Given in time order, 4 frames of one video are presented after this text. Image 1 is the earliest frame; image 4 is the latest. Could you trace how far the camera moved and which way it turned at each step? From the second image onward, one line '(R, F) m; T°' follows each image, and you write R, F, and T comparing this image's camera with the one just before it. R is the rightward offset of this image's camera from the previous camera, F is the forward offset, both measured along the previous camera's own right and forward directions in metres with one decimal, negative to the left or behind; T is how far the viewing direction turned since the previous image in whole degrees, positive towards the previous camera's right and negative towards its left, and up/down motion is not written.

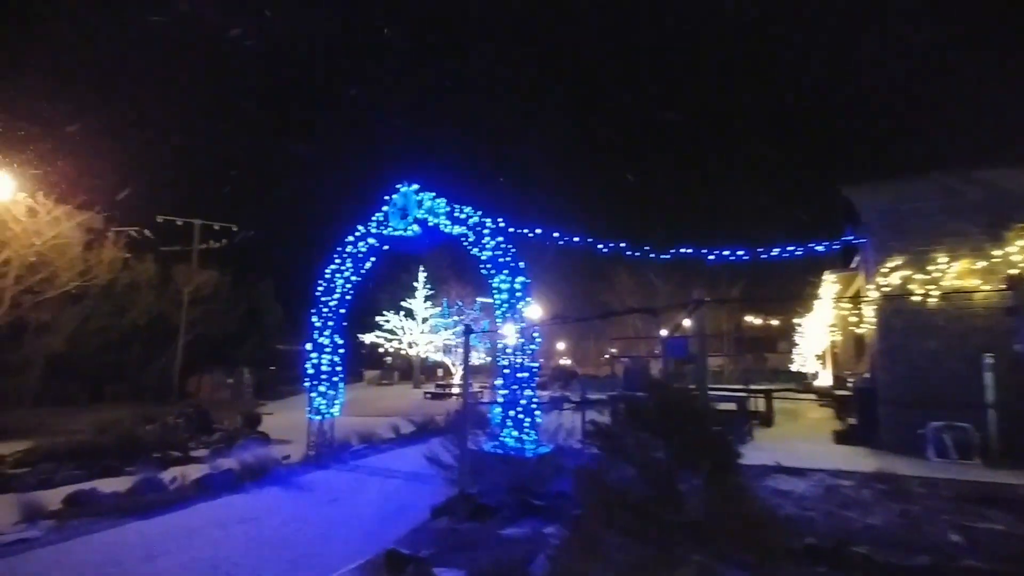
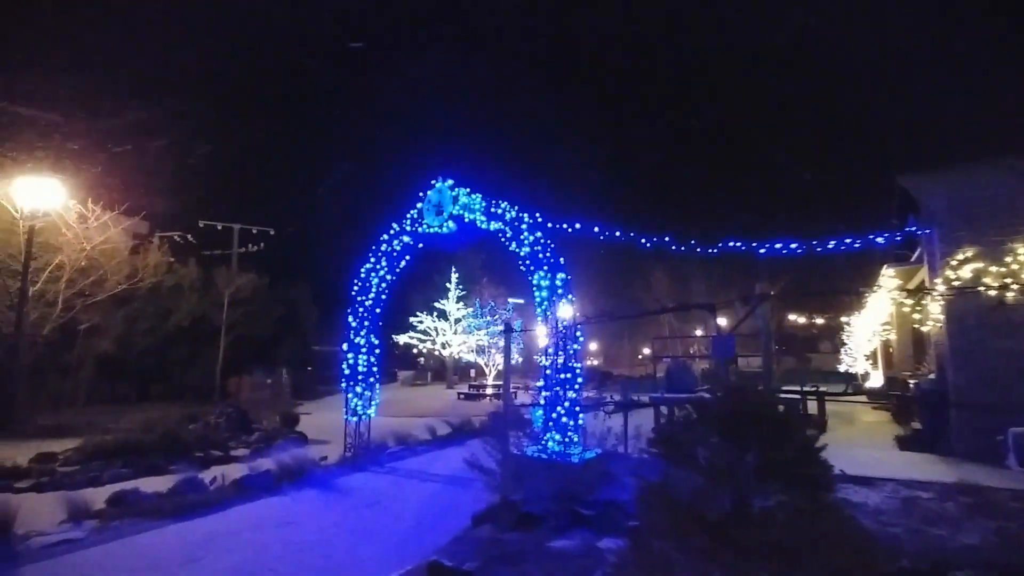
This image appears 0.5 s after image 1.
(-0.1, +0.2) m; -3°
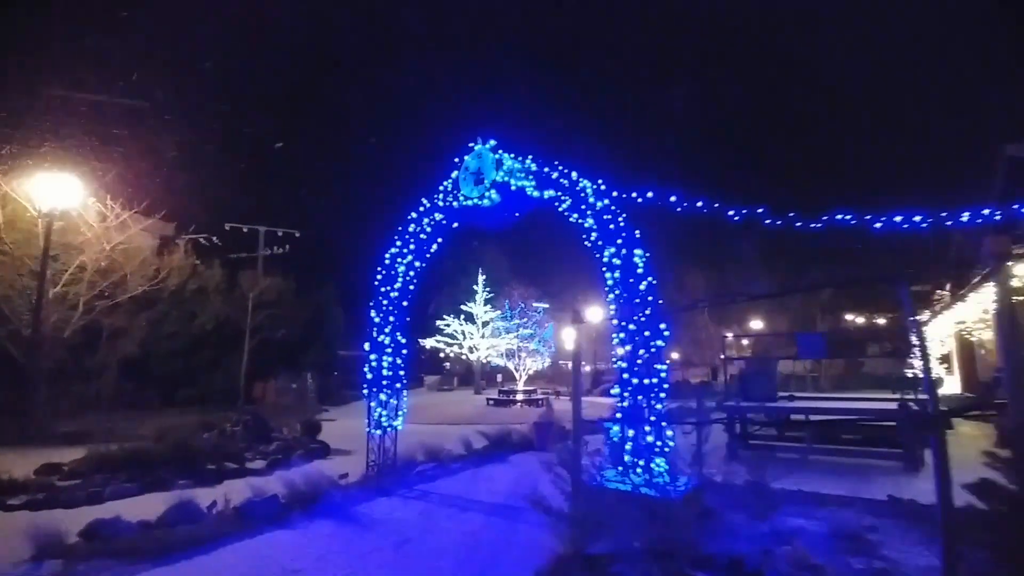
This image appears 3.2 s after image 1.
(-0.3, +1.3) m; -2°
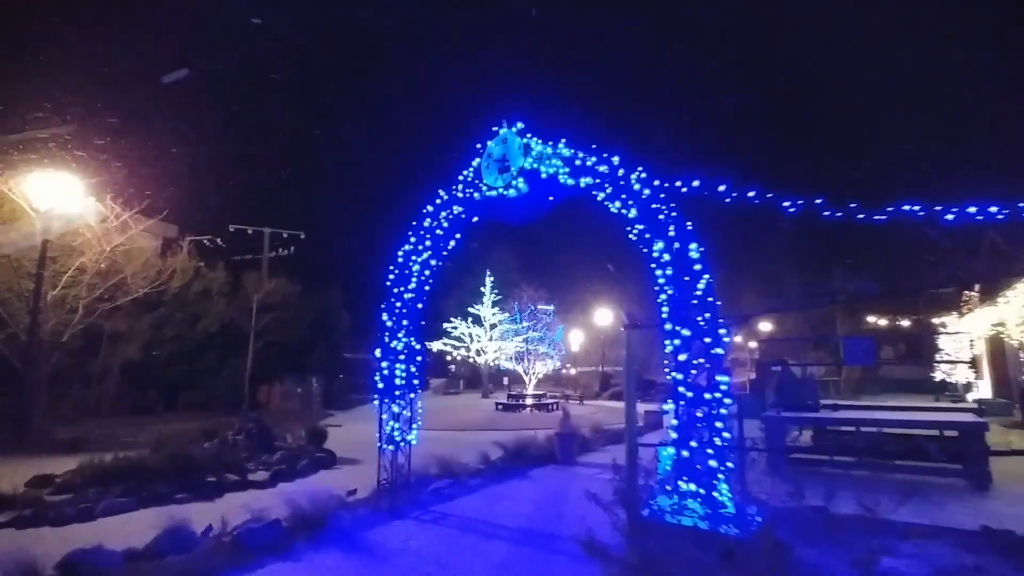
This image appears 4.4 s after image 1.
(-0.2, +0.7) m; 0°
